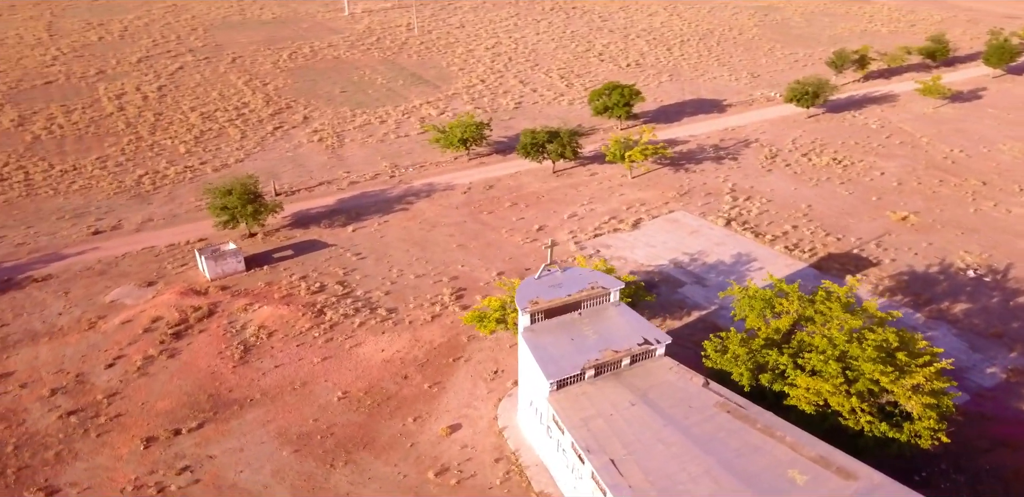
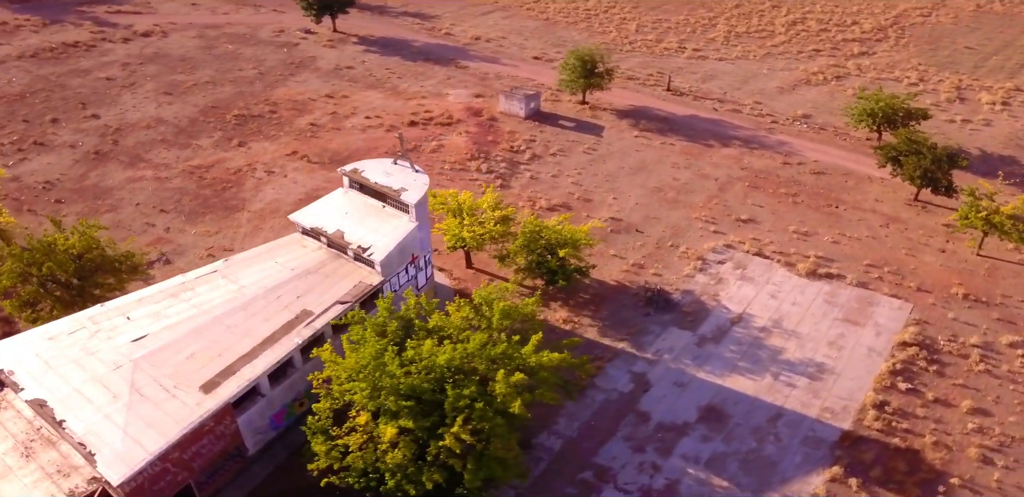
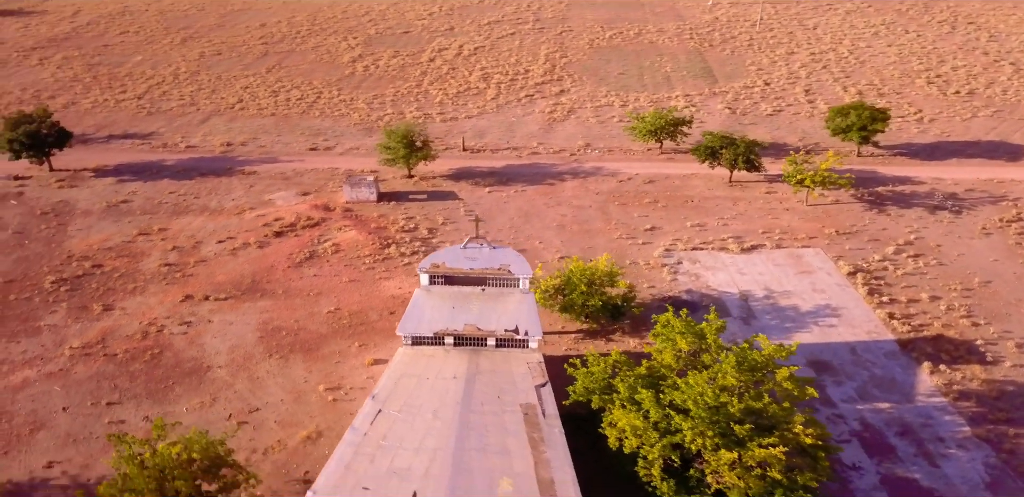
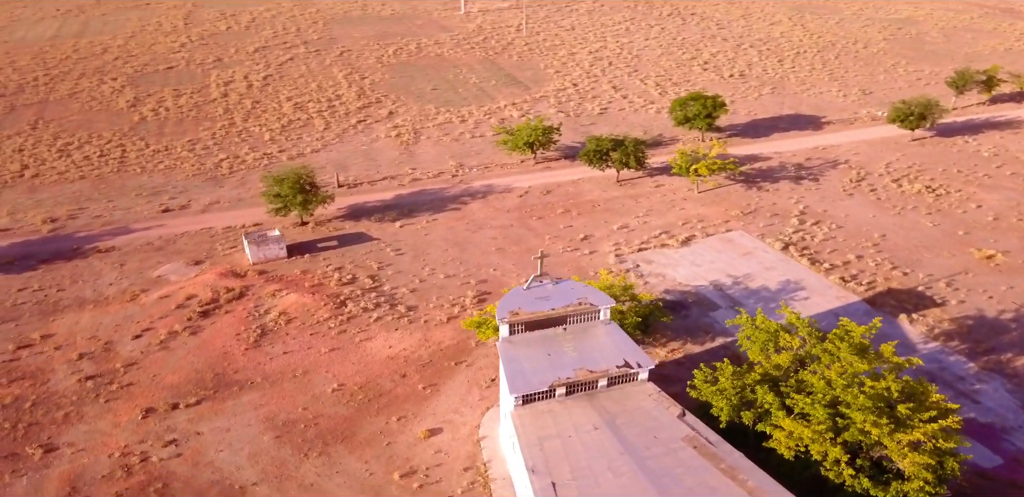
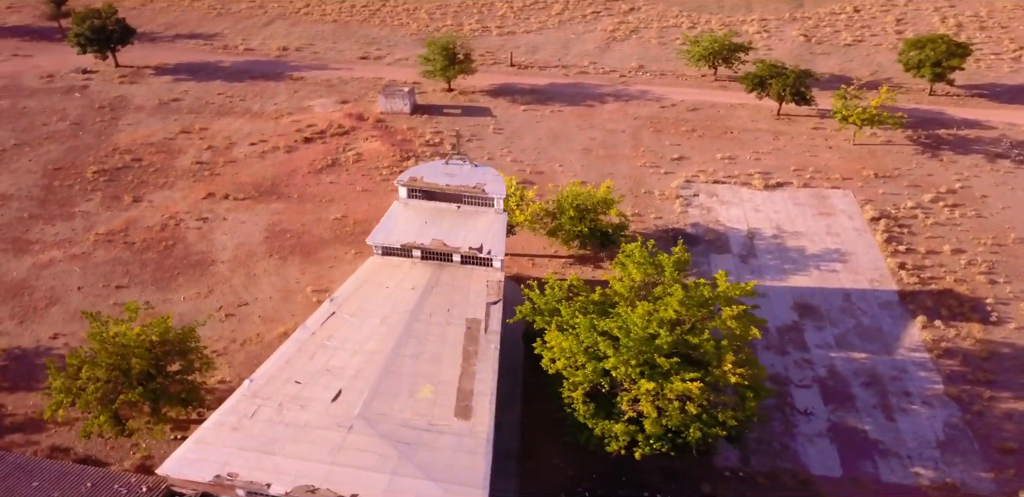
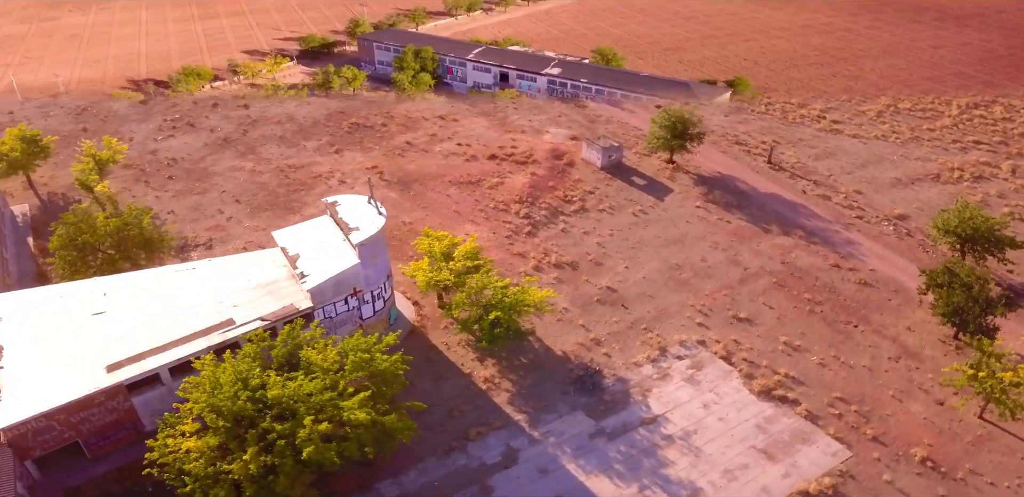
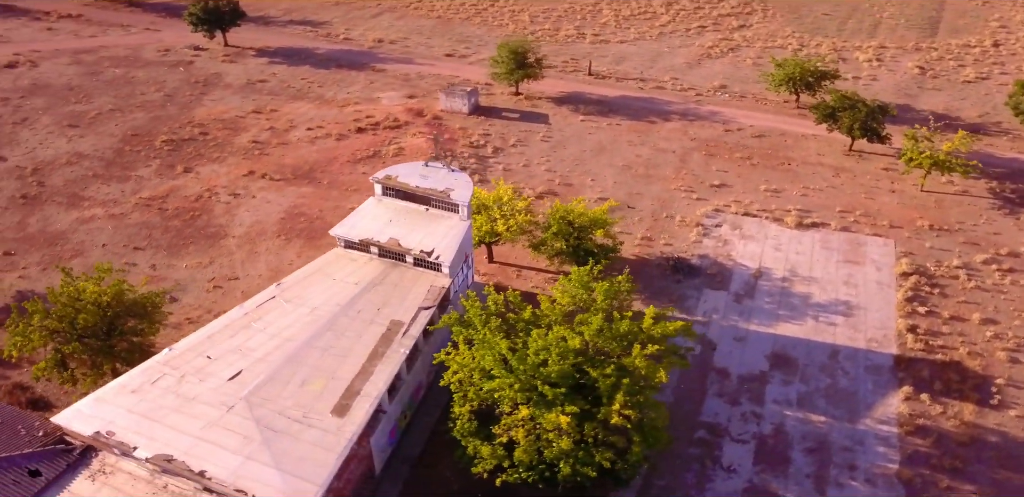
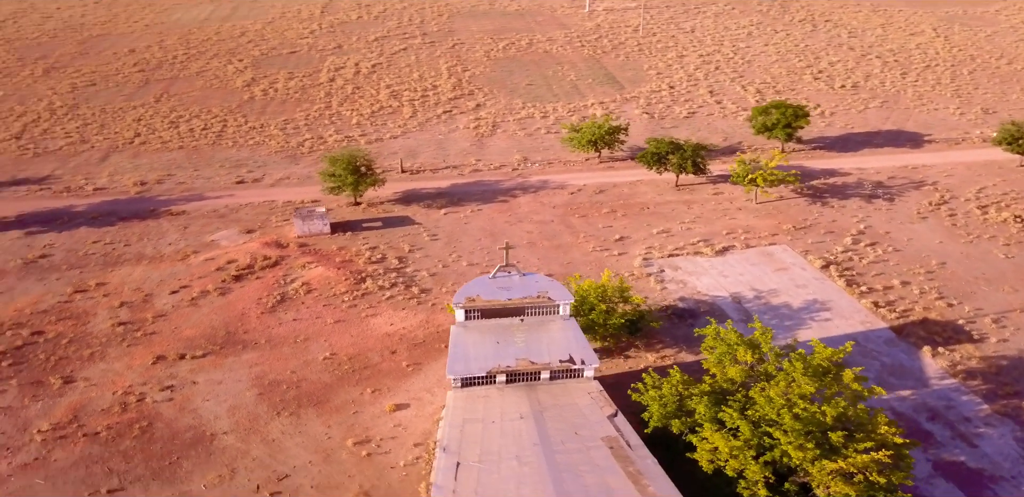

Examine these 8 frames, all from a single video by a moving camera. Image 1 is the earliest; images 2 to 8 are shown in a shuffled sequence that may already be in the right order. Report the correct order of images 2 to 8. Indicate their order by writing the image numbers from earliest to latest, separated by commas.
4, 8, 3, 5, 7, 2, 6
